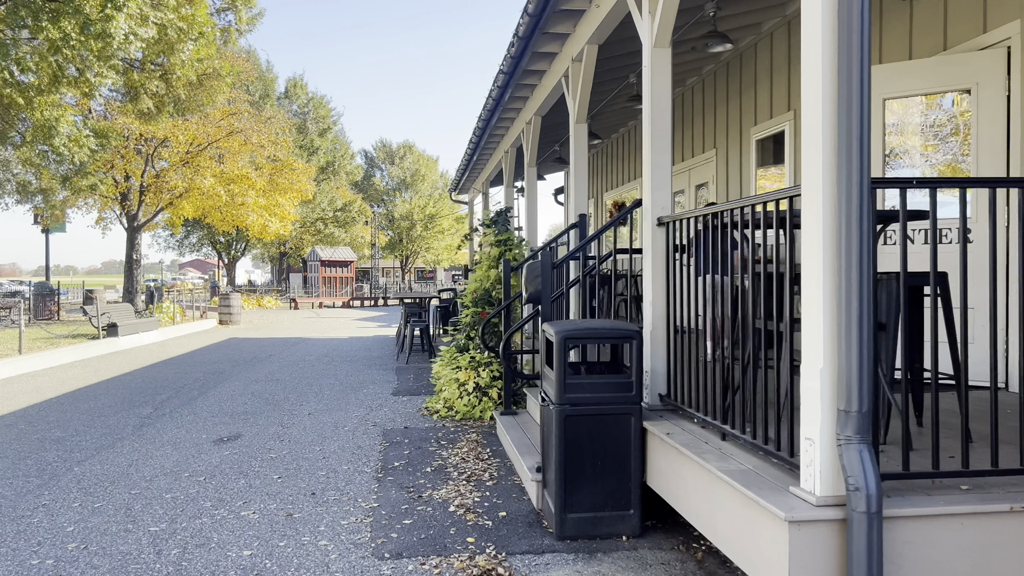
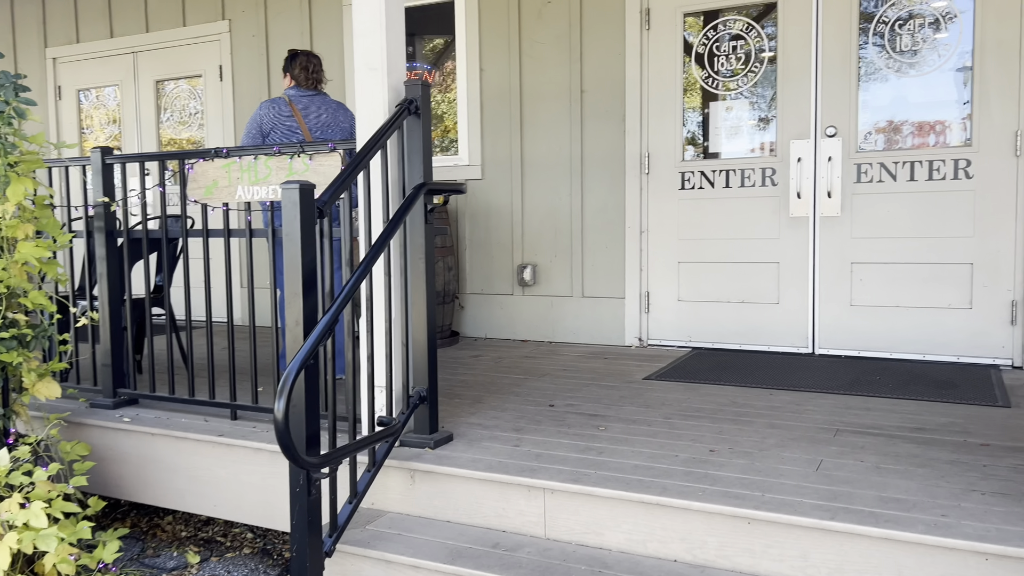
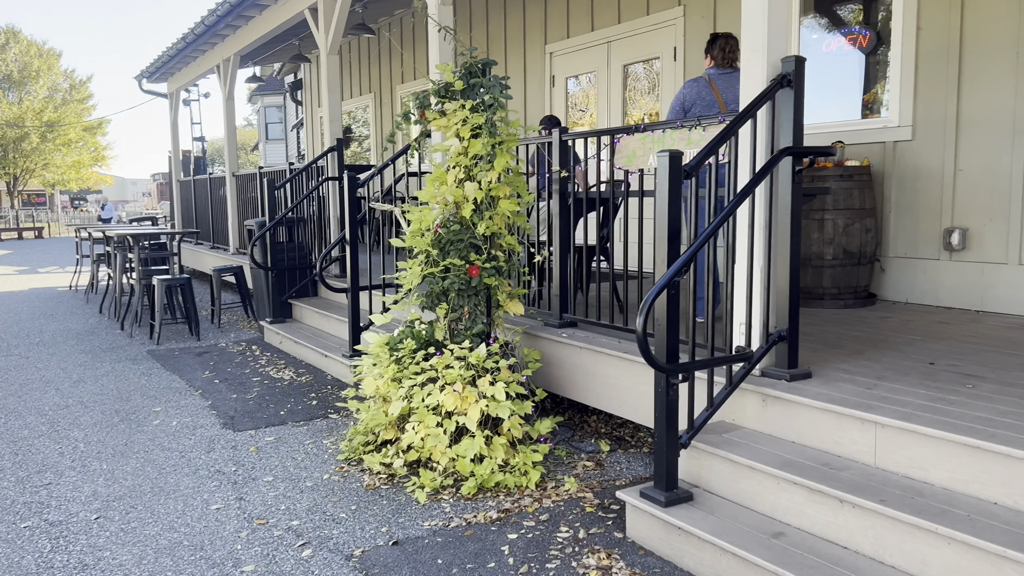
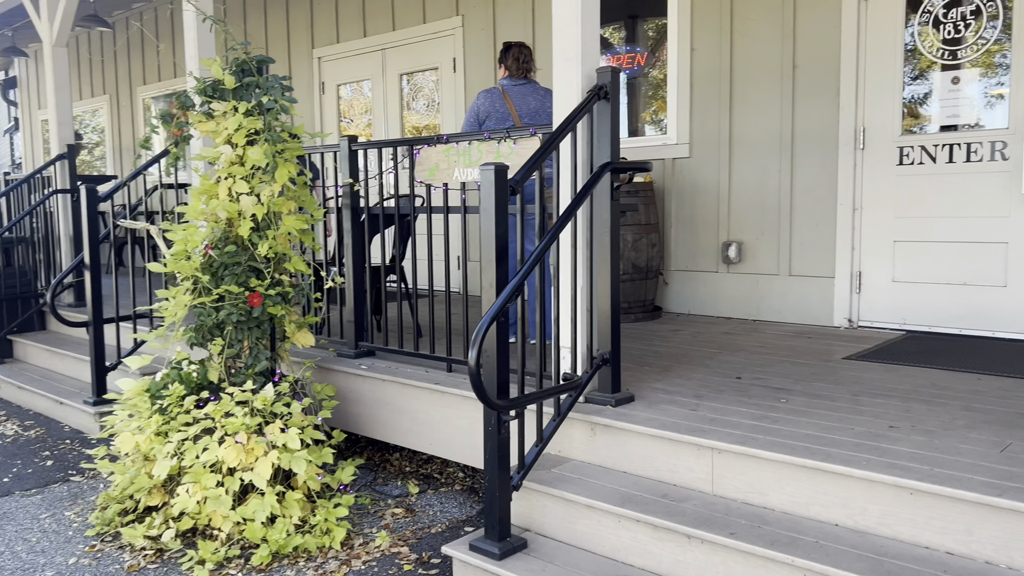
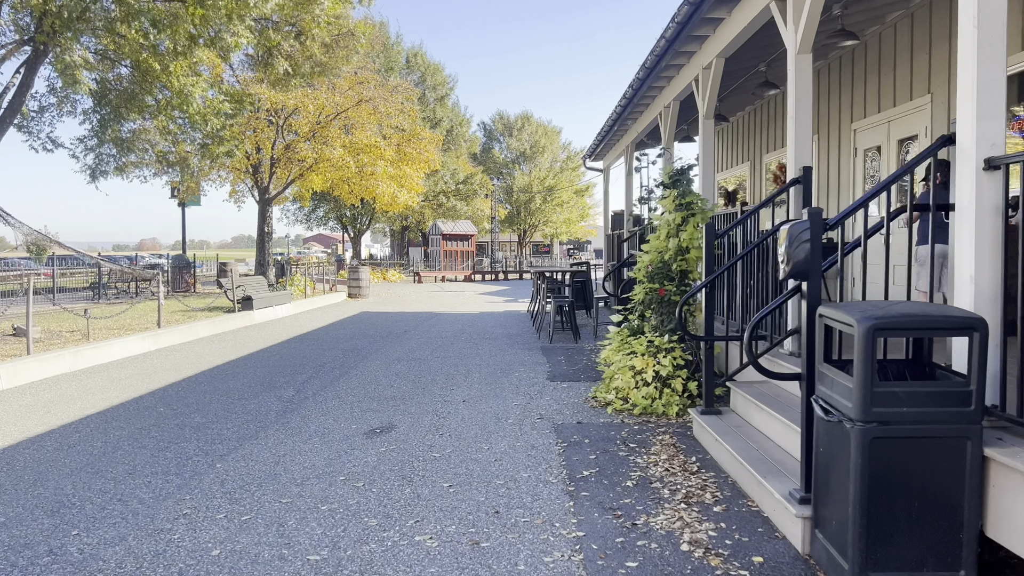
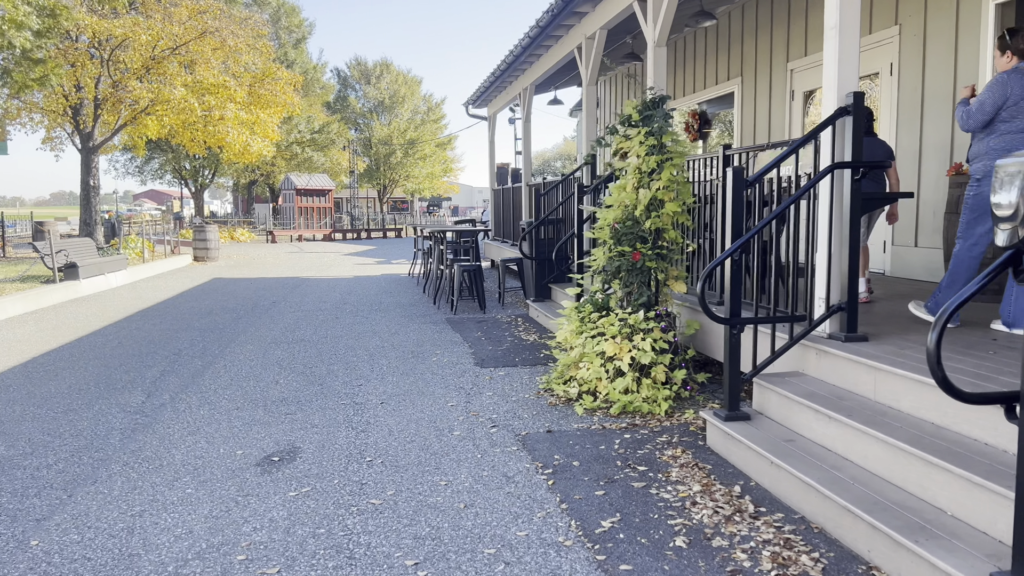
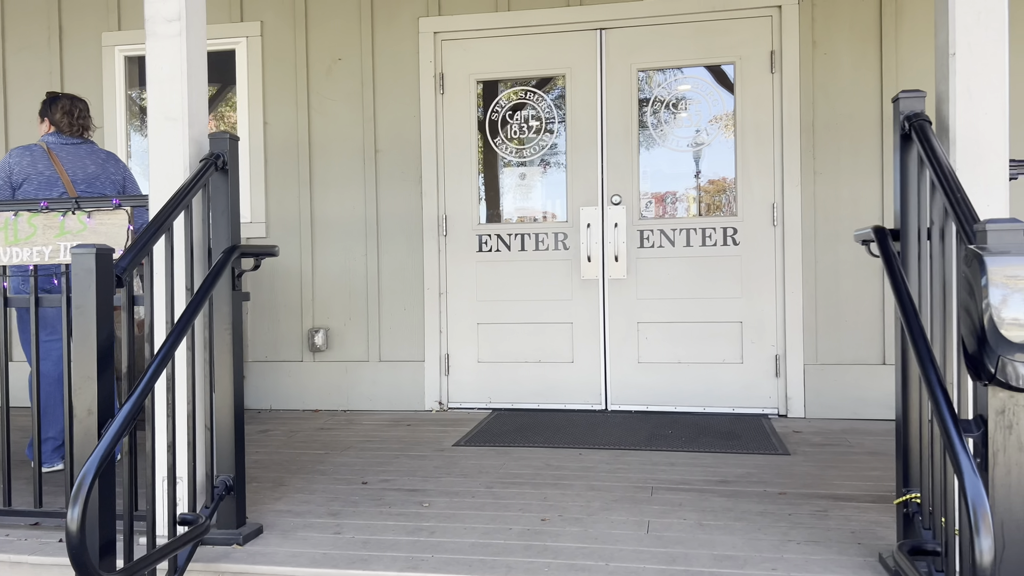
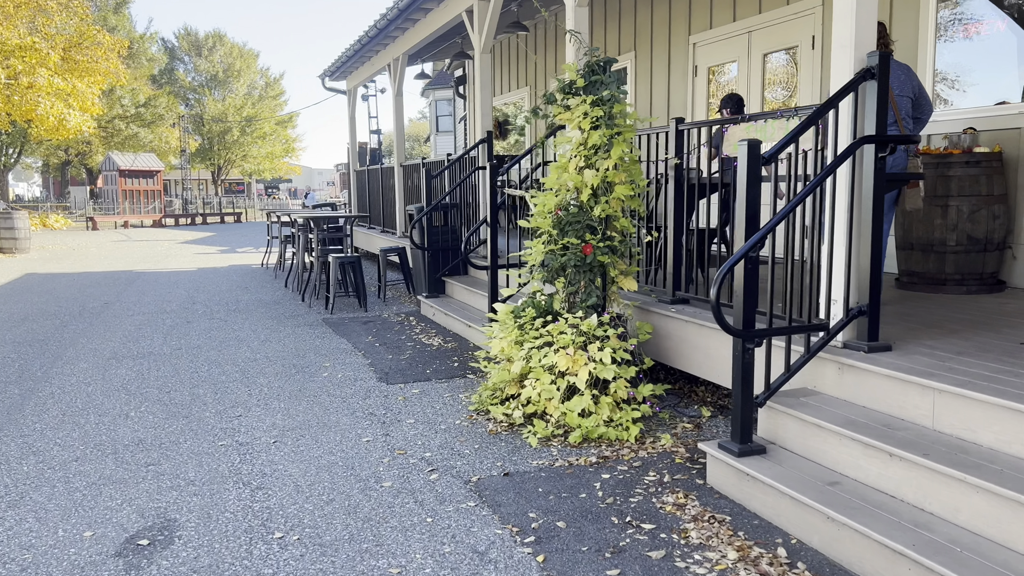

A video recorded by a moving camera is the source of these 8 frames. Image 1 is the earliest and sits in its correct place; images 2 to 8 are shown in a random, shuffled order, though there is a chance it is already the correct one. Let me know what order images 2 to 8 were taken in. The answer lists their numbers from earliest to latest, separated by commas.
5, 6, 8, 3, 4, 2, 7
